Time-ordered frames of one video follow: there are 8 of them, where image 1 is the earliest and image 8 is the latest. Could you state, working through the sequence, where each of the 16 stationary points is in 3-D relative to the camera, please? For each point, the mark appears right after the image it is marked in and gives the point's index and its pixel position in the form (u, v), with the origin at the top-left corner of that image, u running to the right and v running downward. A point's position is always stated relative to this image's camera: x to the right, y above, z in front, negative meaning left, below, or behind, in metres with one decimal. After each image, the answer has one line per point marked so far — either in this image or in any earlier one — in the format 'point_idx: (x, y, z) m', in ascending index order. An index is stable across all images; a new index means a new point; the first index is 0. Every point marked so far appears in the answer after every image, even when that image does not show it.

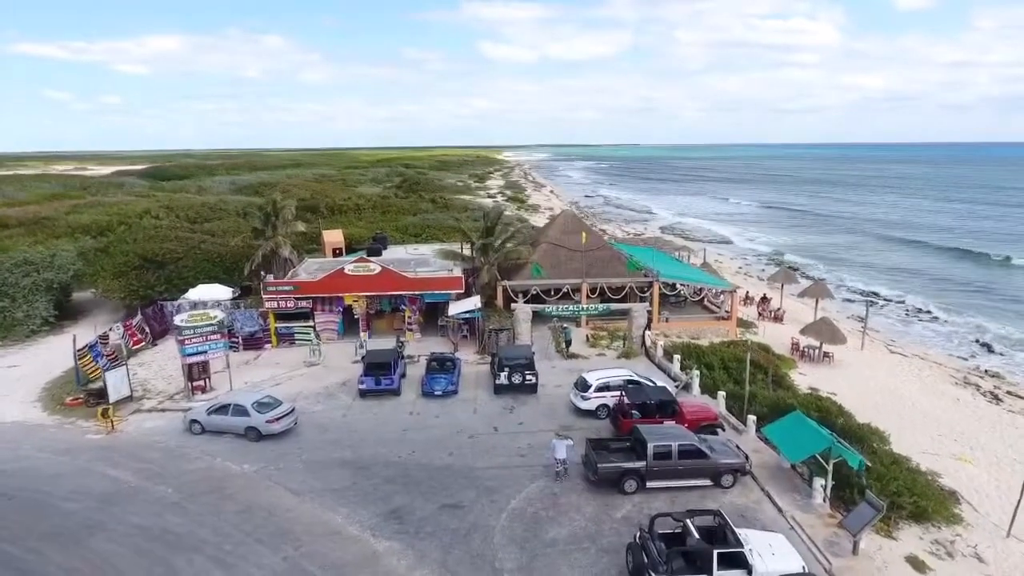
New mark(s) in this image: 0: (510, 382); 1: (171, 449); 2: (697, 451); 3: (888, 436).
0: (-0.1, -2.4, +16.0) m
1: (-7.2, -3.4, +13.6) m
2: (+3.3, -2.9, +11.4) m
3: (+7.9, -3.1, +13.6) m
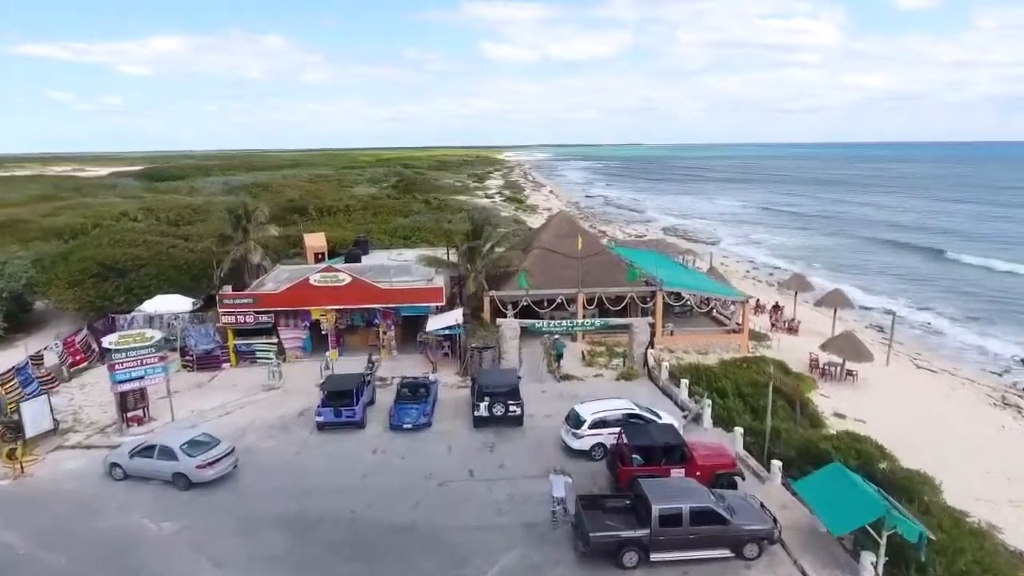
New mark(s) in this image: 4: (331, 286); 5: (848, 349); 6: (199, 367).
0: (-0.5, -2.7, +13.8) m
1: (-7.6, -3.8, +11.4) m
2: (+2.9, -3.2, +9.2) m
3: (+7.5, -3.5, +11.4) m
4: (-5.1, +0.1, +18.2) m
5: (+10.0, -1.8, +19.3) m
6: (-8.9, -2.2, +18.6) m
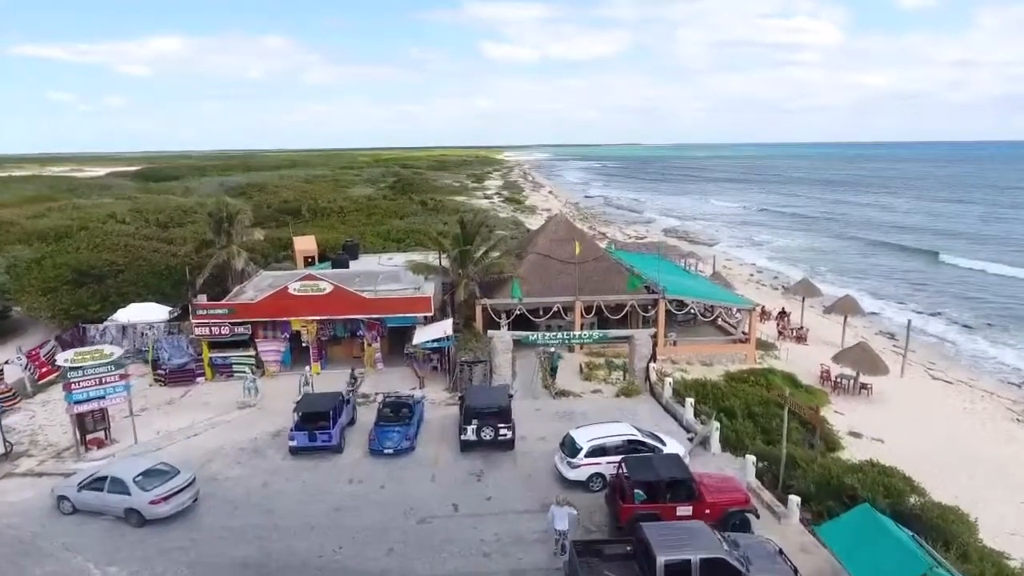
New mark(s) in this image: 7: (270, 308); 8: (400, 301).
0: (-0.6, -2.9, +12.7) m
1: (-7.8, -4.0, +10.3) m
2: (+2.7, -3.4, +8.1) m
3: (+7.3, -3.7, +10.3) m
4: (-5.3, -0.2, +17.1) m
5: (+9.8, -2.1, +18.1) m
6: (-9.1, -2.5, +17.4) m
7: (-6.3, -0.5, +17.1) m
8: (-3.0, -0.3, +17.2) m
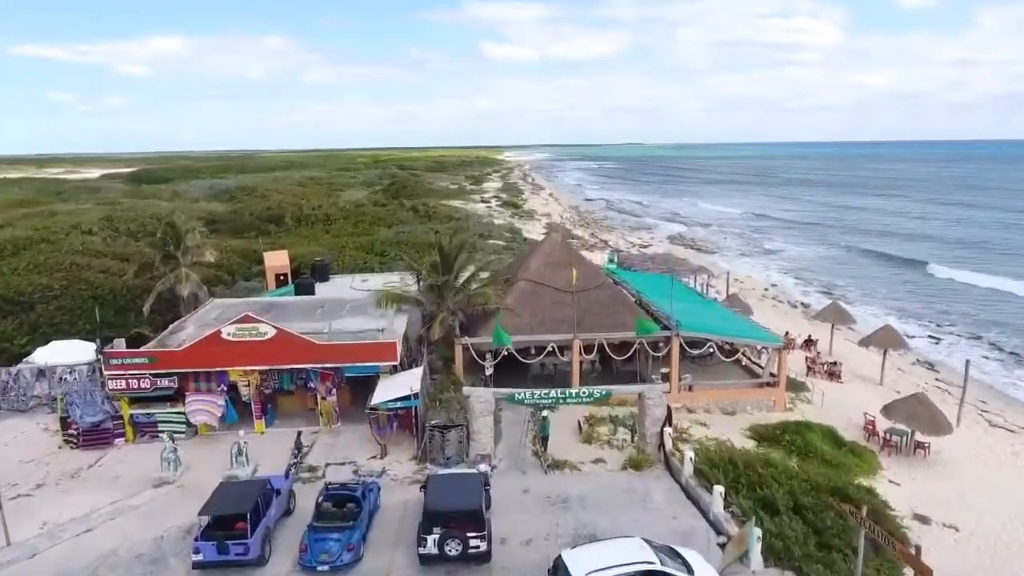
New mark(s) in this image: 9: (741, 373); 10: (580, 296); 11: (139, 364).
0: (-1.0, -3.9, +9.6) m
1: (-8.1, -5.0, +7.2) m
2: (+2.3, -4.4, +5.0) m
3: (+6.9, -4.6, +7.2) m
4: (-5.7, -1.1, +14.0) m
5: (+9.4, -3.0, +15.0) m
6: (-9.5, -3.4, +14.4) m
7: (-6.7, -1.5, +14.0) m
8: (-3.3, -1.3, +14.2) m
9: (+6.4, -2.4, +18.2) m
10: (+1.9, -0.3, +18.0) m
11: (-8.1, -1.6, +14.0) m
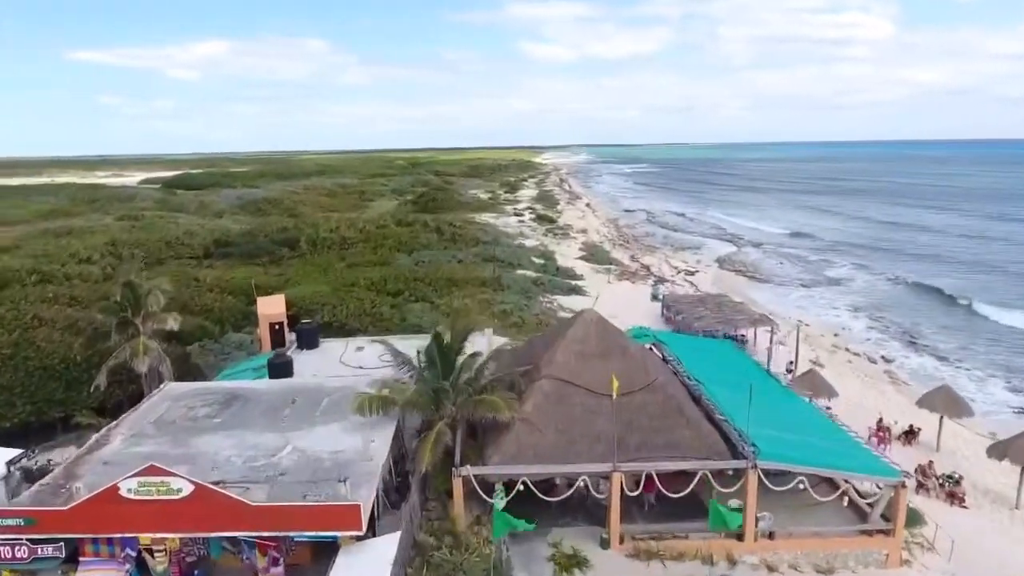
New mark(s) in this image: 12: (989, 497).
0: (-1.1, -6.0, +5.4) m
1: (-8.3, -7.1, +3.4) m
2: (+1.9, -6.6, +0.6) m
3: (+6.7, -6.9, +2.5) m
4: (-5.5, -3.2, +10.1) m
5: (+9.6, -5.2, +10.2) m
6: (-9.3, -5.5, +10.6) m
7: (-6.5, -3.6, +10.1) m
8: (-3.1, -3.4, +10.1) m
9: (+6.8, -4.6, +13.6) m
10: (+2.3, -2.4, +13.6) m
11: (-7.9, -3.7, +10.2) m
12: (+11.9, -5.1, +16.1) m
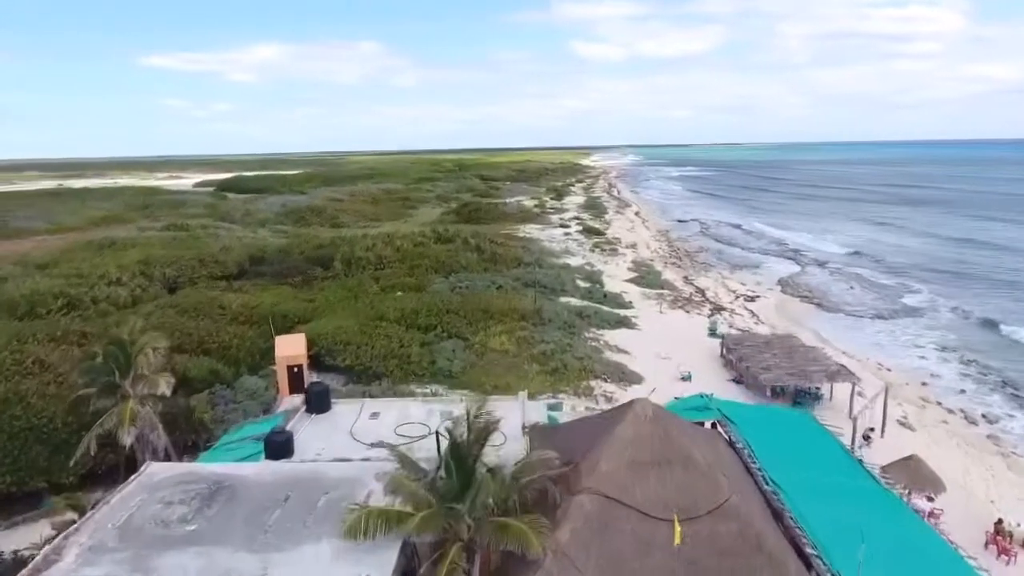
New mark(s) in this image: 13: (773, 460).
0: (-1.2, -7.6, +2.7) m
1: (-8.6, -8.5, +1.2) m
2: (+1.5, -8.2, -2.3) m
3: (+6.3, -8.6, -0.7) m
4: (-5.2, -4.8, +7.7) m
5: (+9.8, -7.0, +6.7) m
6: (-9.0, -7.0, +8.5) m
7: (-6.2, -5.1, +7.8) m
8: (-2.9, -5.0, +7.5) m
9: (+7.2, -6.3, +10.3) m
10: (+2.8, -4.1, +10.6) m
11: (-7.6, -5.2, +8.0) m
12: (+12.5, -6.9, +12.5) m
13: (+6.0, -3.9, +14.5) m
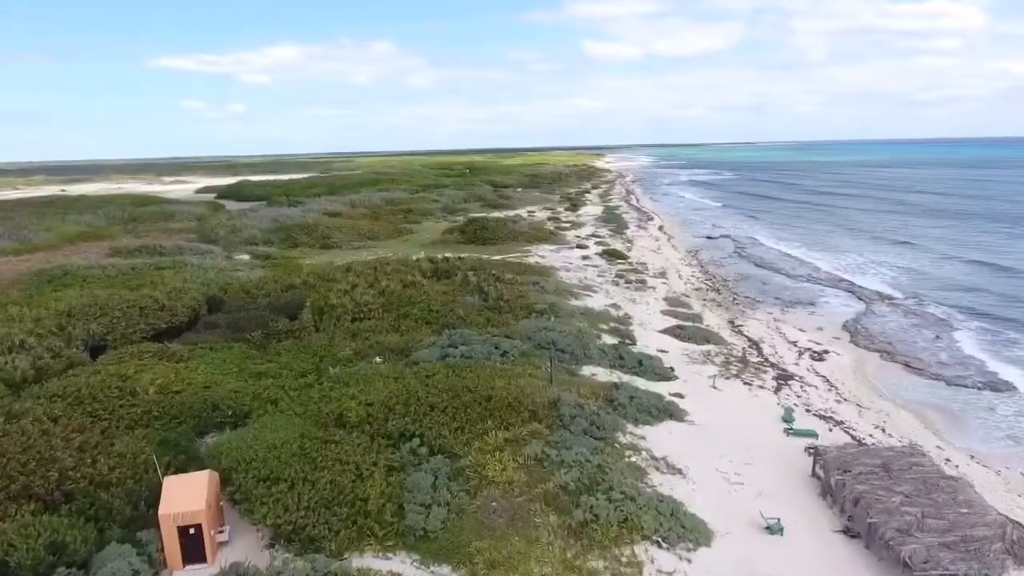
0: (-1.5, -10.6, -5.6) m
1: (-8.9, -11.5, -6.8) m
2: (+1.1, -11.2, -10.6) m
3: (+6.0, -11.6, -9.1) m
4: (-5.4, -7.7, -0.5) m
5: (+9.6, -9.9, -1.7) m
6: (-9.2, -10.0, +0.4) m
7: (-6.4, -8.1, -0.4) m
8: (-3.0, -8.0, -0.7) m
9: (+7.1, -9.3, +1.9) m
10: (+2.7, -7.1, +2.3) m
11: (-7.8, -8.2, -0.1) m
12: (+12.5, -9.9, +4.0) m
13: (+6.0, -6.9, +6.1) m
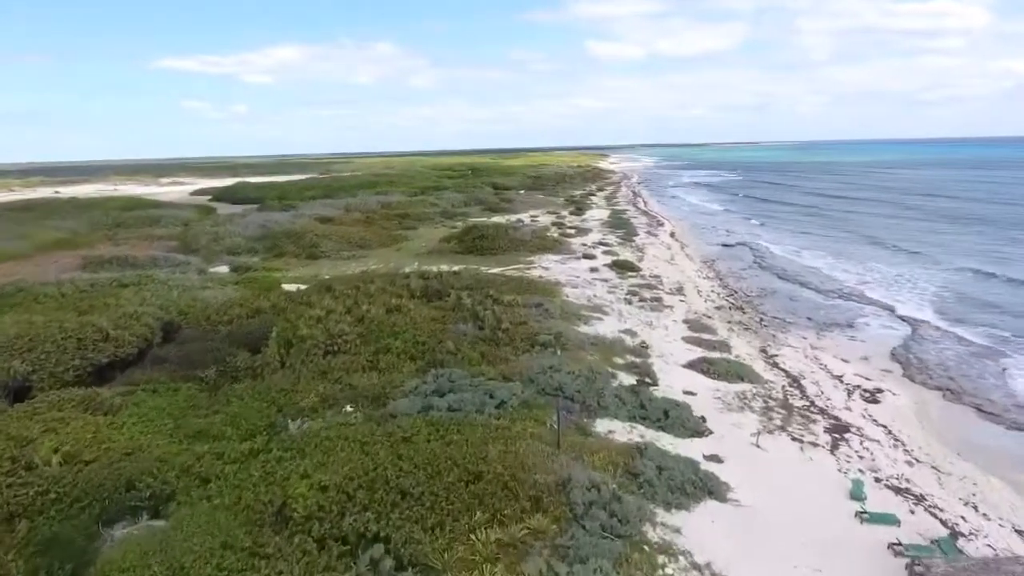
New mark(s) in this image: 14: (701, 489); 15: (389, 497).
0: (-1.7, -11.9, -10.7) m
1: (-9.1, -12.8, -12.0) m
2: (+0.8, -12.5, -15.7) m
3: (+5.7, -12.9, -14.3) m
4: (-5.6, -9.1, -5.6) m
5: (+9.4, -11.3, -6.9) m
6: (-9.4, -11.3, -4.7) m
7: (-6.6, -9.4, -5.5) m
8: (-3.3, -9.3, -5.8) m
9: (+6.9, -10.6, -3.3) m
10: (+2.5, -8.4, -2.9) m
11: (-8.0, -9.5, -5.3) m
12: (+12.3, -11.2, -1.2) m
13: (+5.8, -8.2, +1.0) m
14: (+5.7, -6.1, +19.8) m
15: (-3.2, -5.5, +17.1) m
